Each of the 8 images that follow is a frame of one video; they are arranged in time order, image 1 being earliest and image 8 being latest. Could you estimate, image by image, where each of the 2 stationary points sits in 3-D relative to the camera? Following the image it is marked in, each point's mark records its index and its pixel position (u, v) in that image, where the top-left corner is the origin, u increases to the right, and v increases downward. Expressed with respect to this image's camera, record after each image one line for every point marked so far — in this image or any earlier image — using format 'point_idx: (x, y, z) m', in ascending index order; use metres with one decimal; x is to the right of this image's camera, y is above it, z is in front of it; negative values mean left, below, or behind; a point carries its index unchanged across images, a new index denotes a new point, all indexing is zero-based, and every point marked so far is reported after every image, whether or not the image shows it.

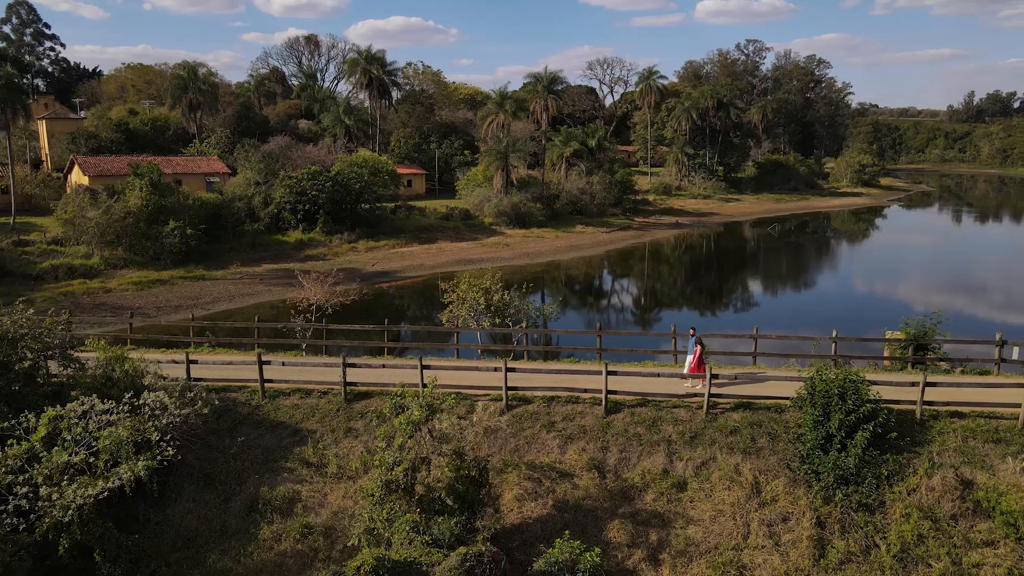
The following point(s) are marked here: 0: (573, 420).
0: (+0.9, -1.9, +10.5) m
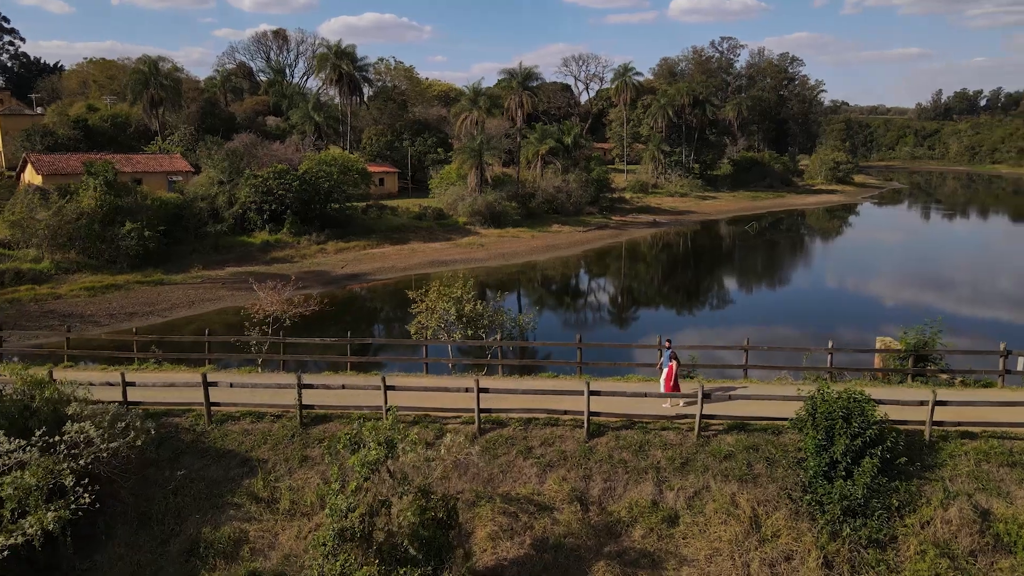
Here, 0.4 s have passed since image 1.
0: (+0.5, -2.0, +9.6) m
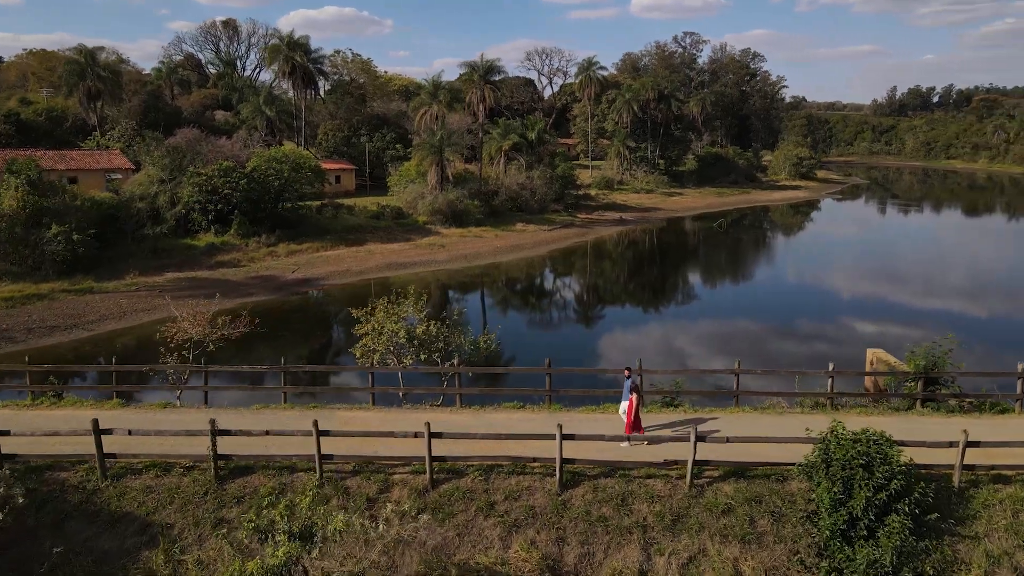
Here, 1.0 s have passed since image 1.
0: (+0.1, -2.3, +8.0) m
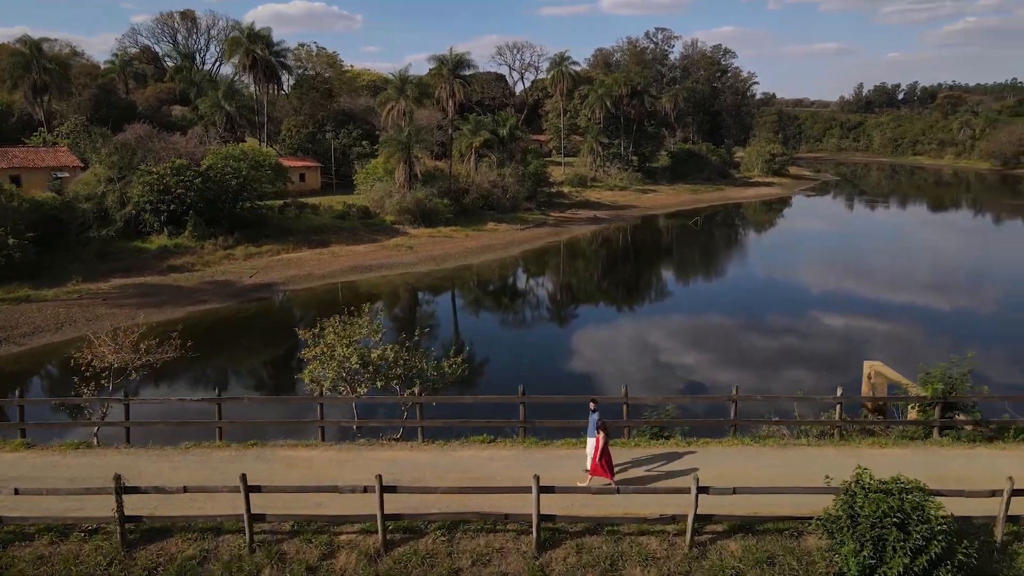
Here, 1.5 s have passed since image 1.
0: (-0.2, -2.5, +6.8) m
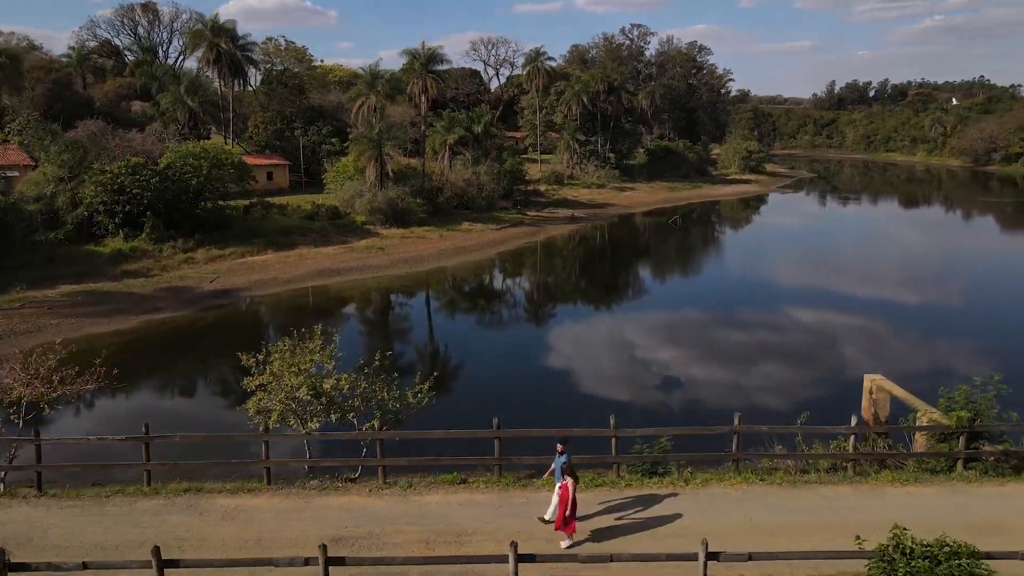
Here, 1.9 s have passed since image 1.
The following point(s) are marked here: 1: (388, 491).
0: (-0.4, -2.7, +5.6) m
1: (-1.3, -2.2, +8.0) m
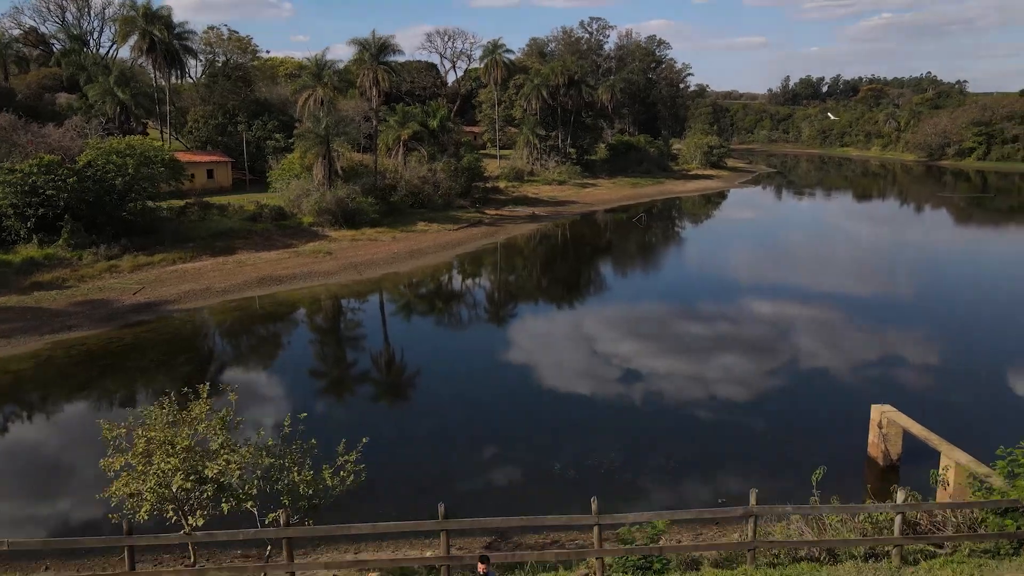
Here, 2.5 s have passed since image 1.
0: (-0.7, -3.1, +3.6) m
1: (-1.7, -2.6, +6.0) m
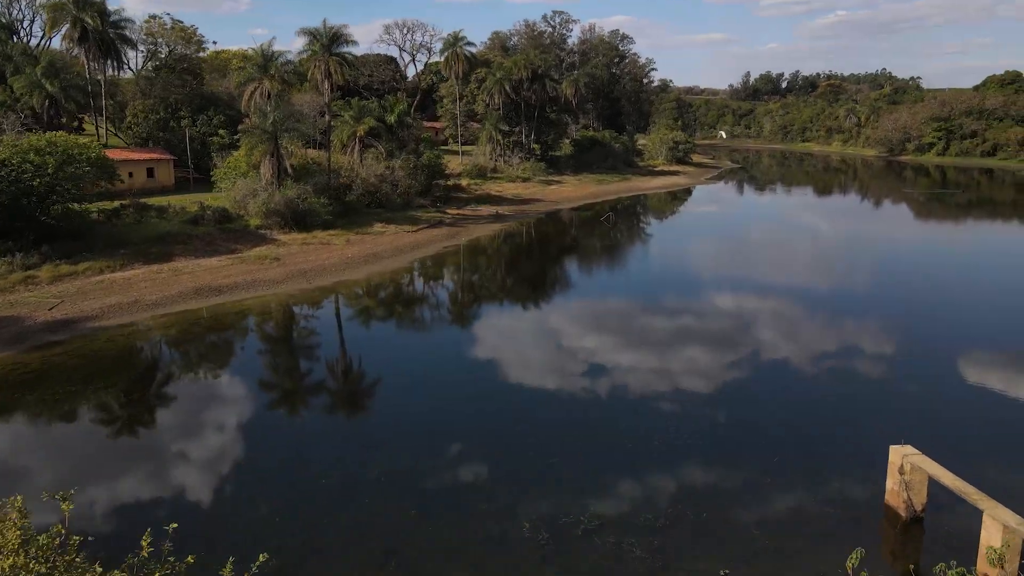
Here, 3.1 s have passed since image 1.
0: (-0.8, -3.5, +1.7) m
1: (-2.0, -3.0, +4.0) m
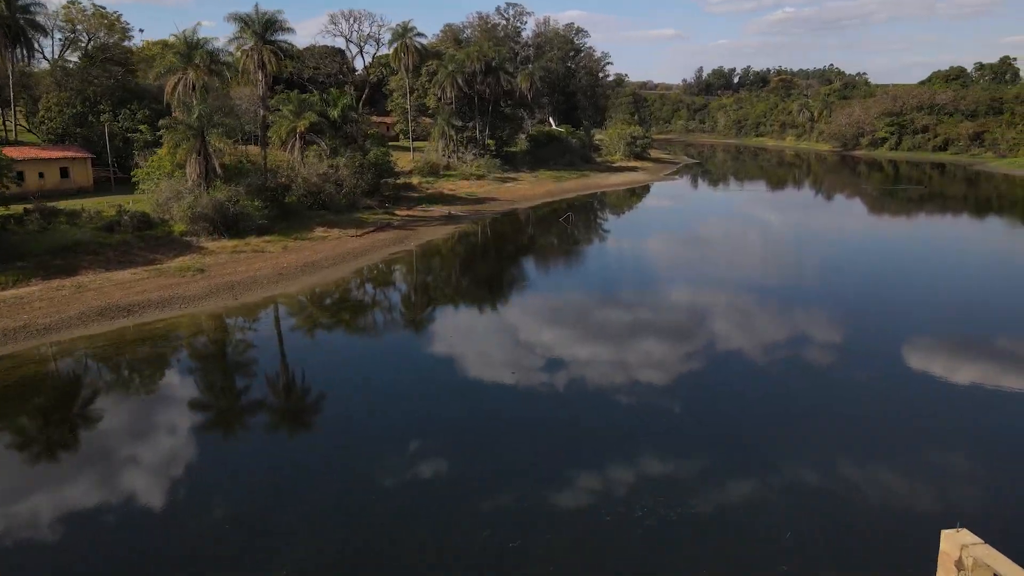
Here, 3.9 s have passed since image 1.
0: (-0.9, -4.1, -0.8) m
1: (-2.2, -3.5, +1.5) m
